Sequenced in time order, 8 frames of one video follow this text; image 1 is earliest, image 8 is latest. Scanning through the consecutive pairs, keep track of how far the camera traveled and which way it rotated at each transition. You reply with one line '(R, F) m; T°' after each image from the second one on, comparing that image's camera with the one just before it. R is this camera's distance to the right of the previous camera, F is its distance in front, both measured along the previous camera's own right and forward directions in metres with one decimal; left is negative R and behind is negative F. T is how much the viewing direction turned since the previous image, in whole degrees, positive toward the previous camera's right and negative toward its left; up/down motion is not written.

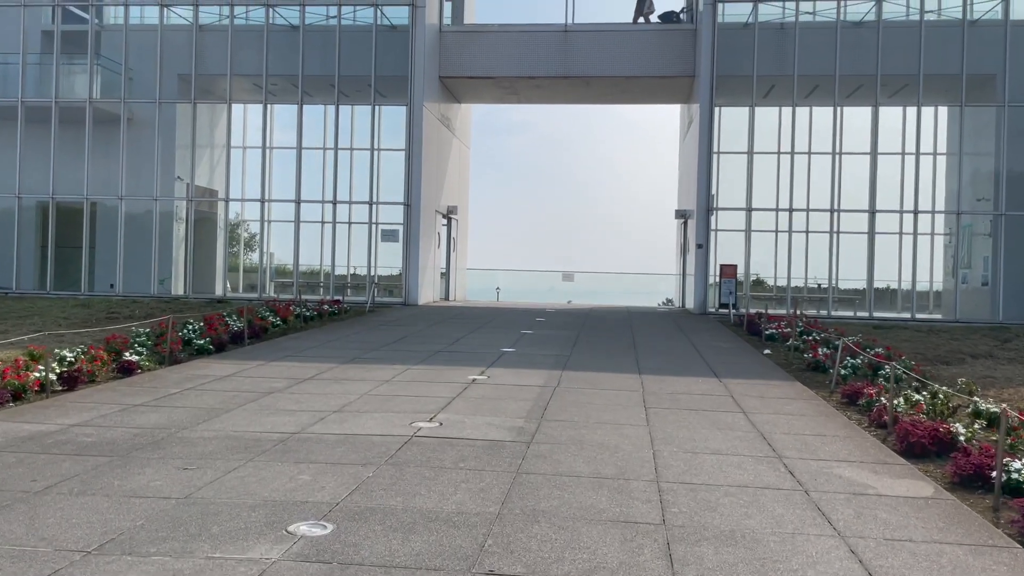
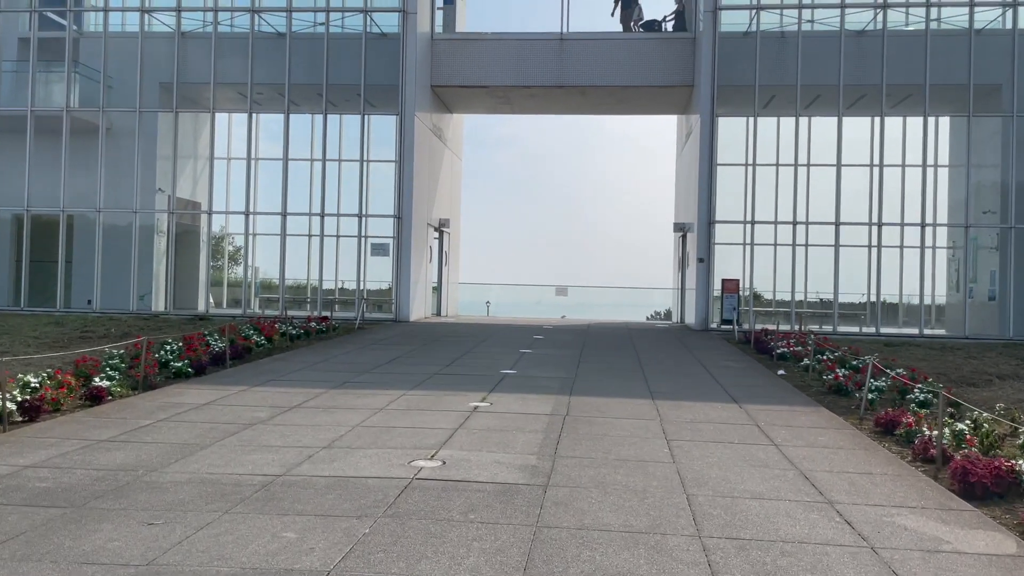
(-0.2, +0.8) m; +1°
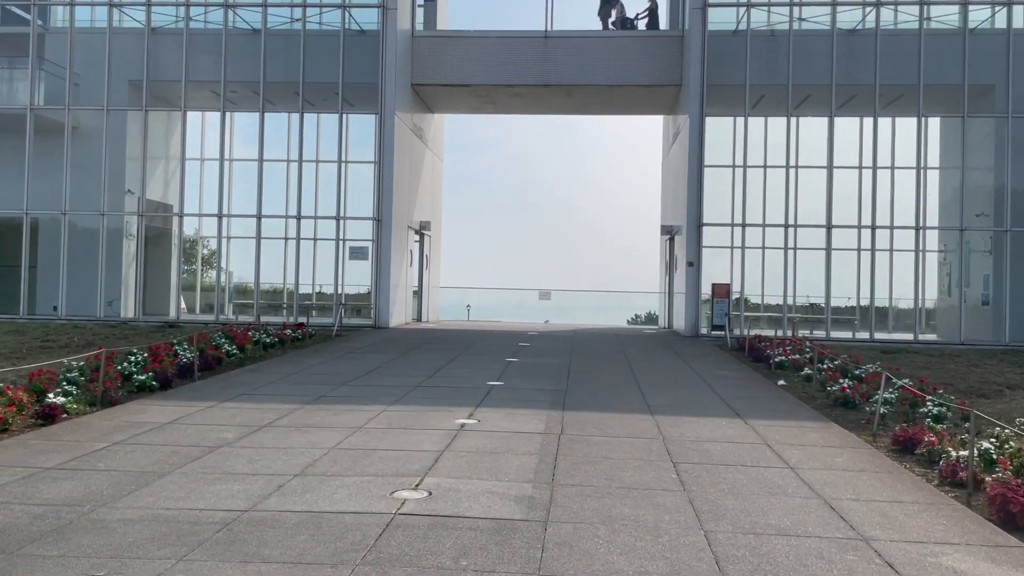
(-0.1, +0.7) m; +1°
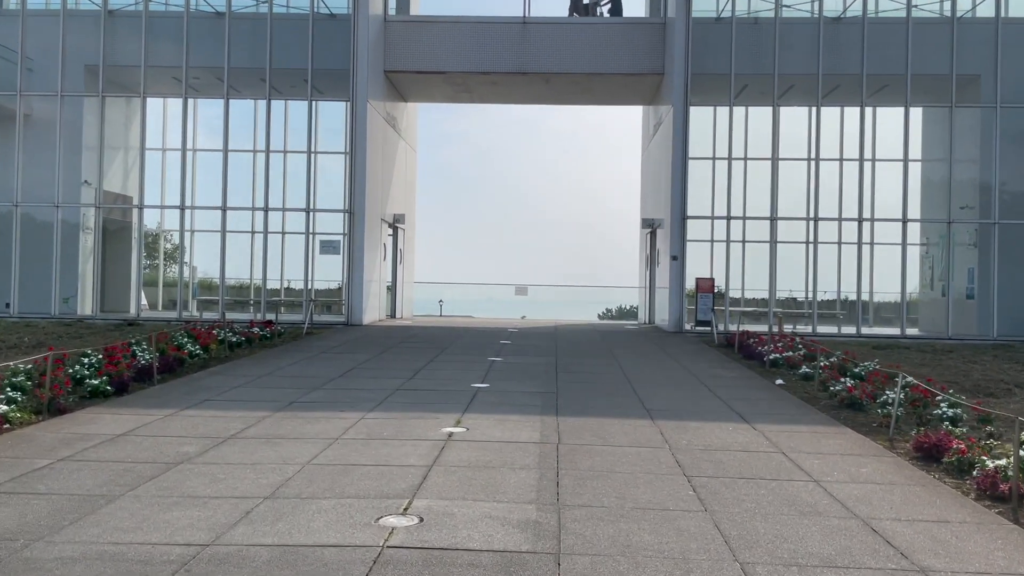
(-0.2, +0.8) m; +2°
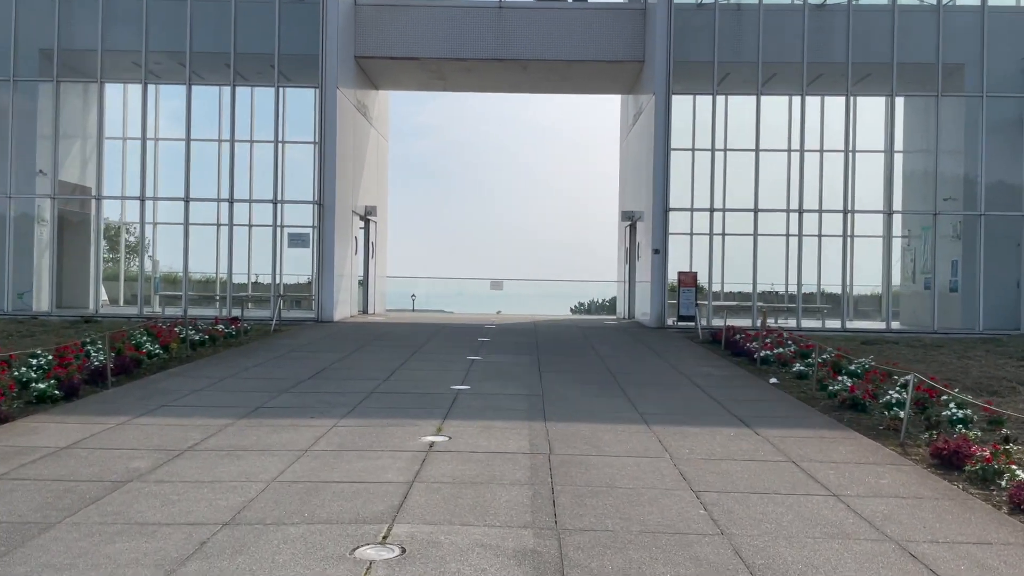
(-0.1, +0.7) m; +2°
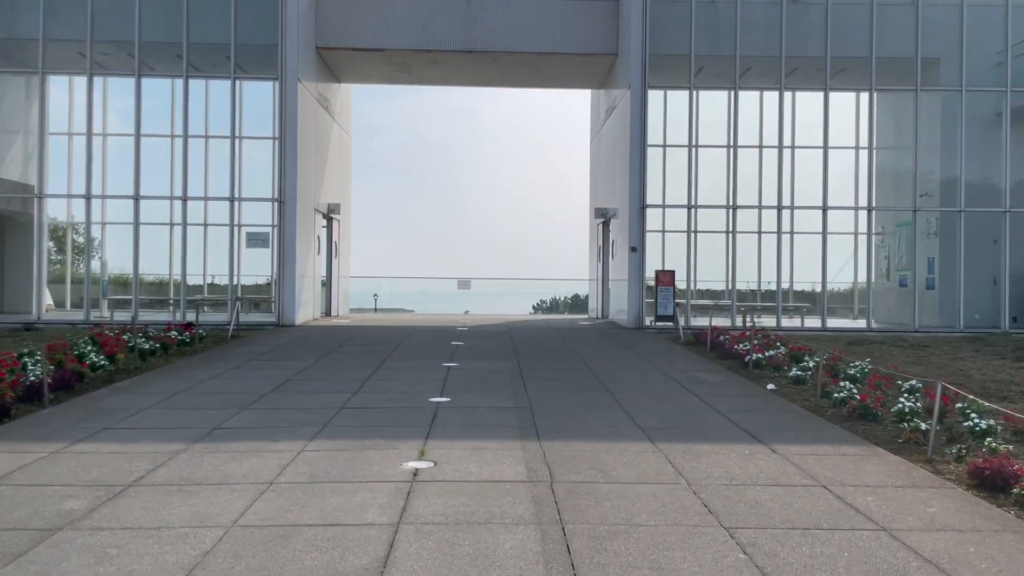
(-0.3, +0.9) m; +3°
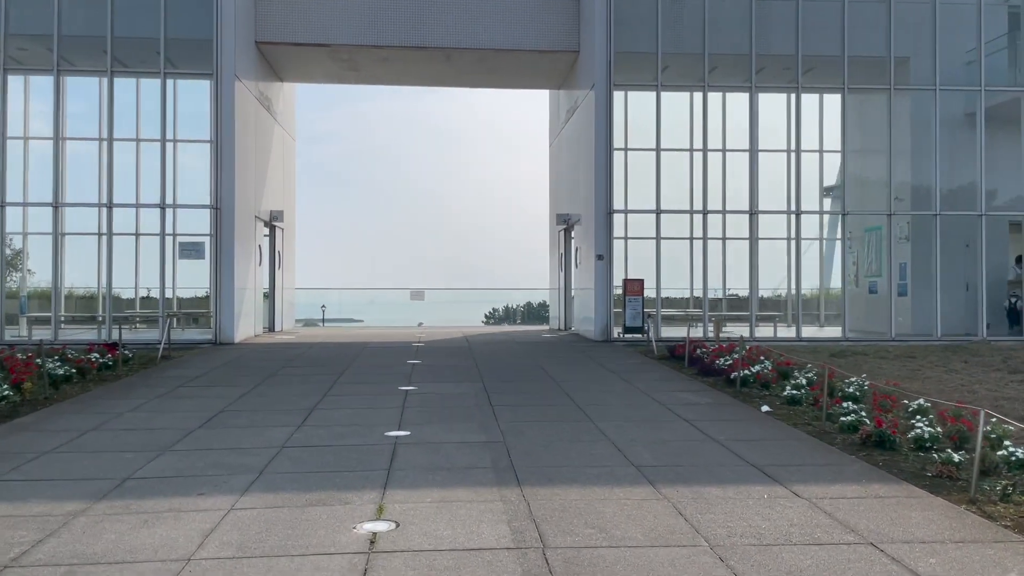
(-0.2, +1.2) m; +3°
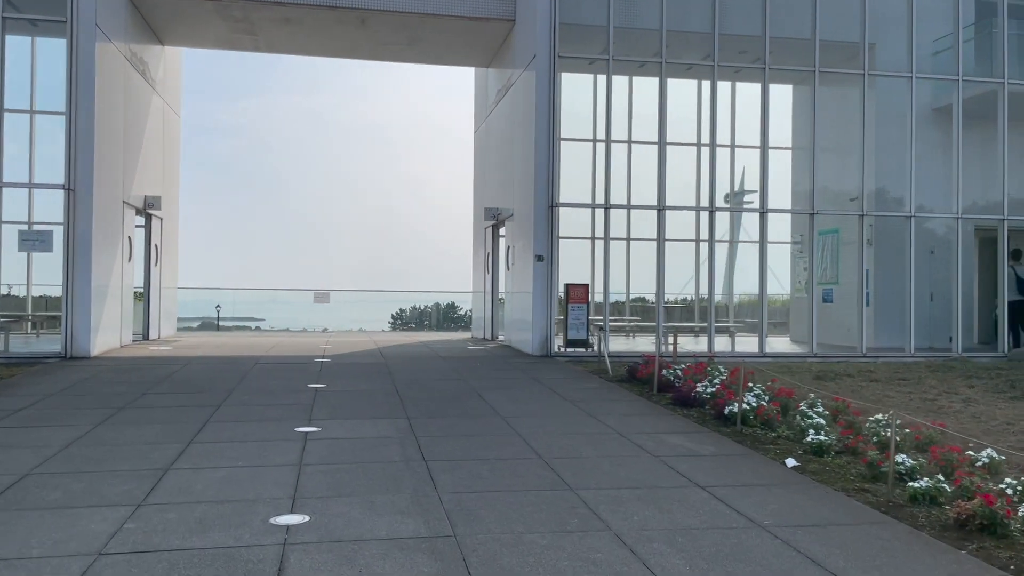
(-0.3, +2.8) m; +6°
